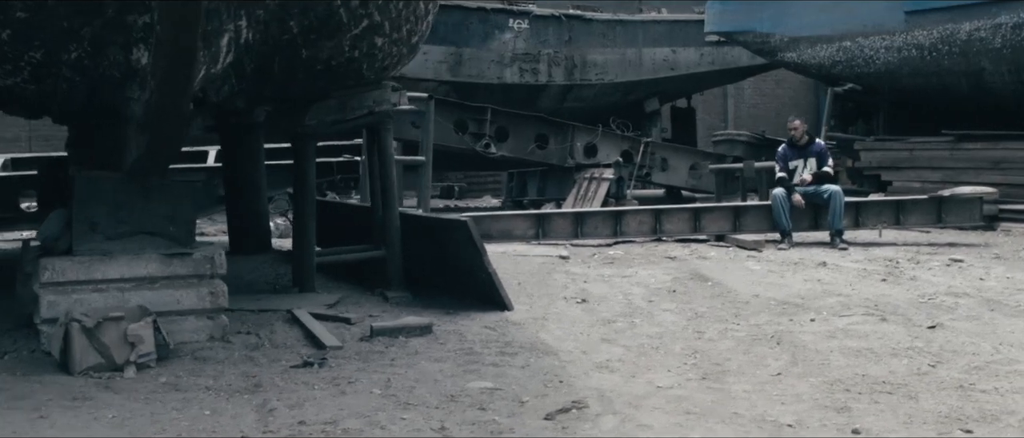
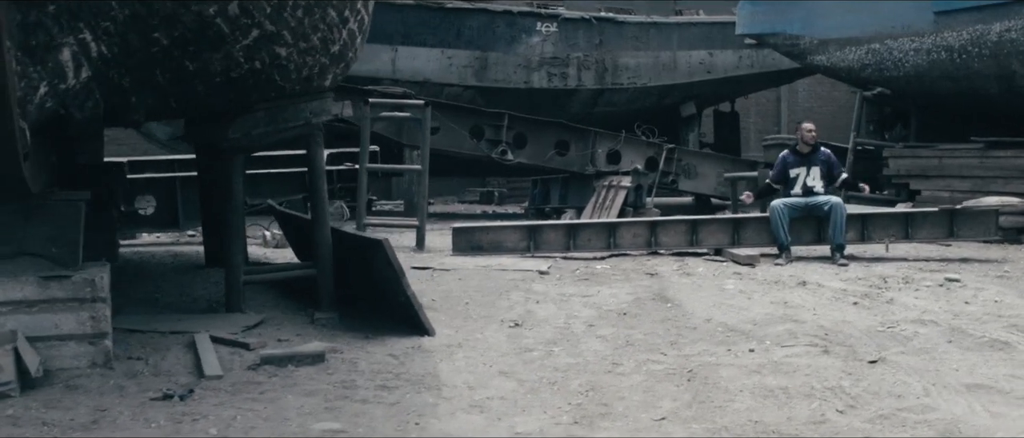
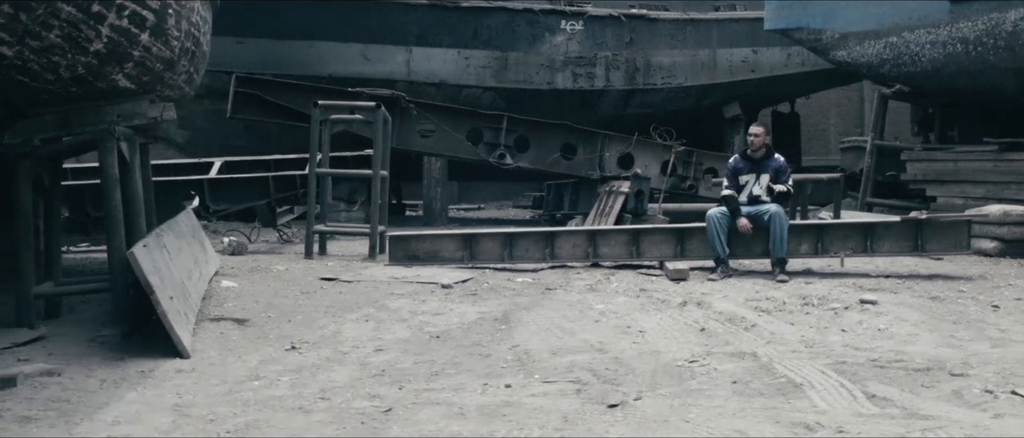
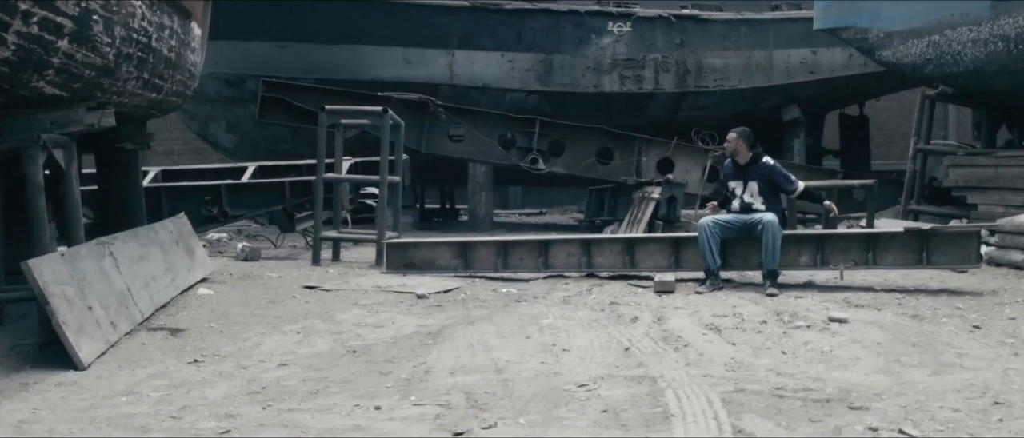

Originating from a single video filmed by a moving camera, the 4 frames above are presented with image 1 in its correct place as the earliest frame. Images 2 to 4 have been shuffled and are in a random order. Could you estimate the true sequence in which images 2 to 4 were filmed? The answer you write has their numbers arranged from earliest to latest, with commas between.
2, 3, 4
